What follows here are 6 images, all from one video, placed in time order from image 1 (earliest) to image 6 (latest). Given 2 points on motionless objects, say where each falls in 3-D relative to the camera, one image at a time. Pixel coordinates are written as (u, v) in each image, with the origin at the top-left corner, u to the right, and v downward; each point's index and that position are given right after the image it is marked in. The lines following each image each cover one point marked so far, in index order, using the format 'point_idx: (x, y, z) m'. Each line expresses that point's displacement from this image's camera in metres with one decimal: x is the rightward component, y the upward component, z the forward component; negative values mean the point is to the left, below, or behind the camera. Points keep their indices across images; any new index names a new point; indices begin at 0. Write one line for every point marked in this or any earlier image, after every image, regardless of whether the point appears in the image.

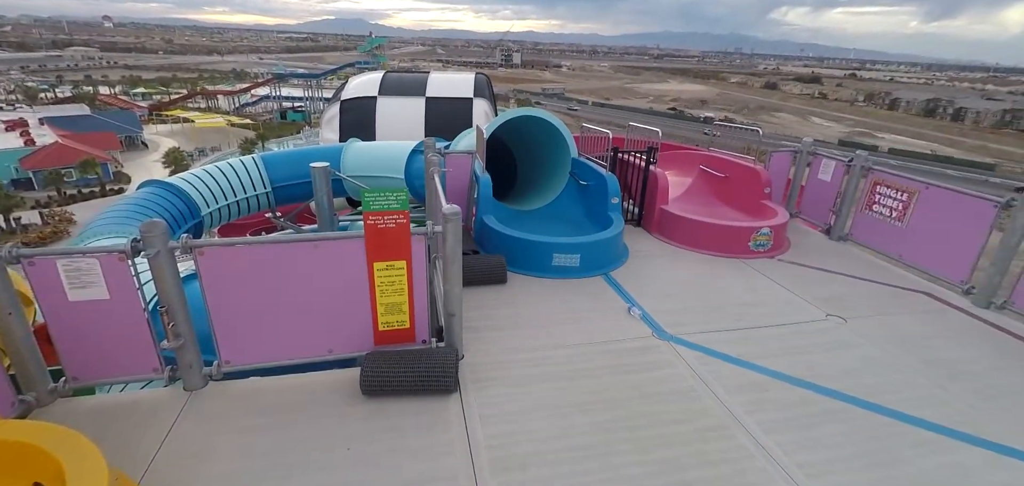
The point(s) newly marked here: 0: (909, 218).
0: (+4.6, +0.3, +5.6) m
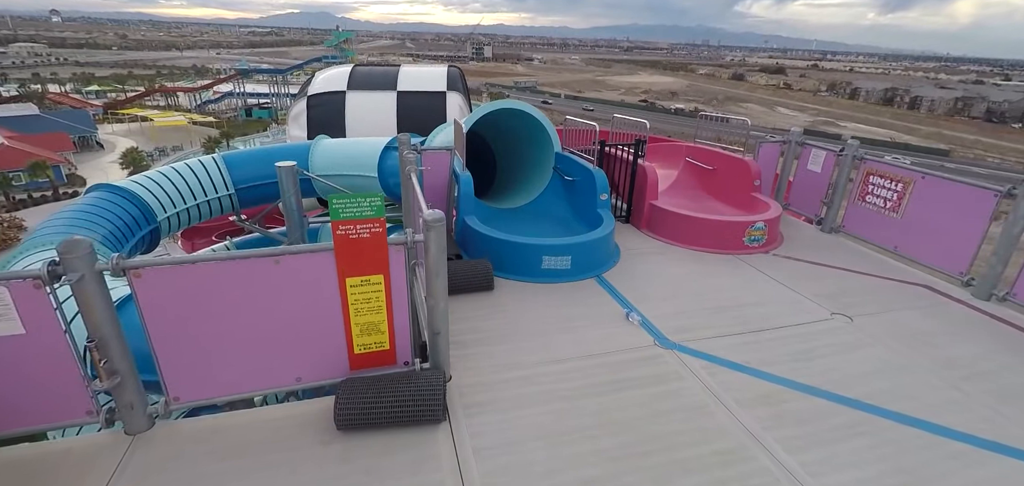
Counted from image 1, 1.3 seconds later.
0: (+4.4, +0.4, +5.4) m
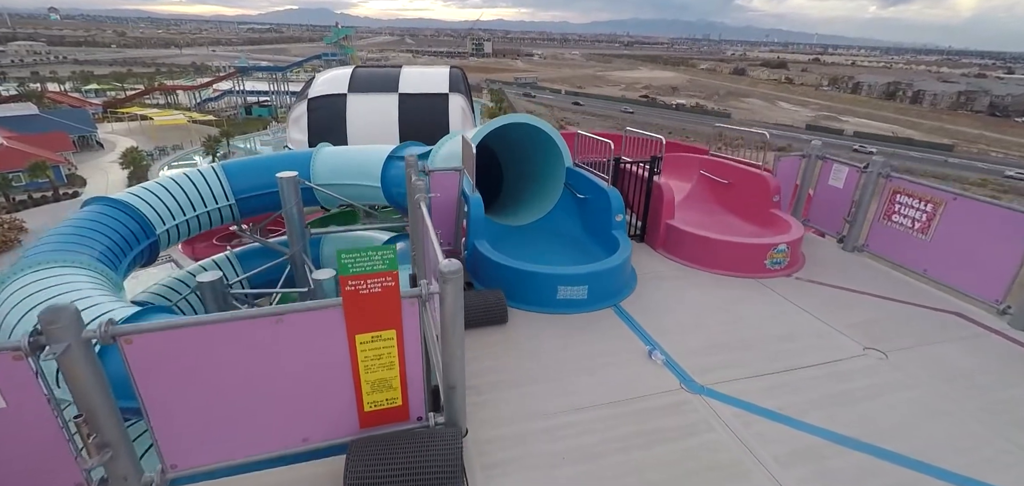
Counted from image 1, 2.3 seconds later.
0: (+4.5, +0.1, +5.2) m
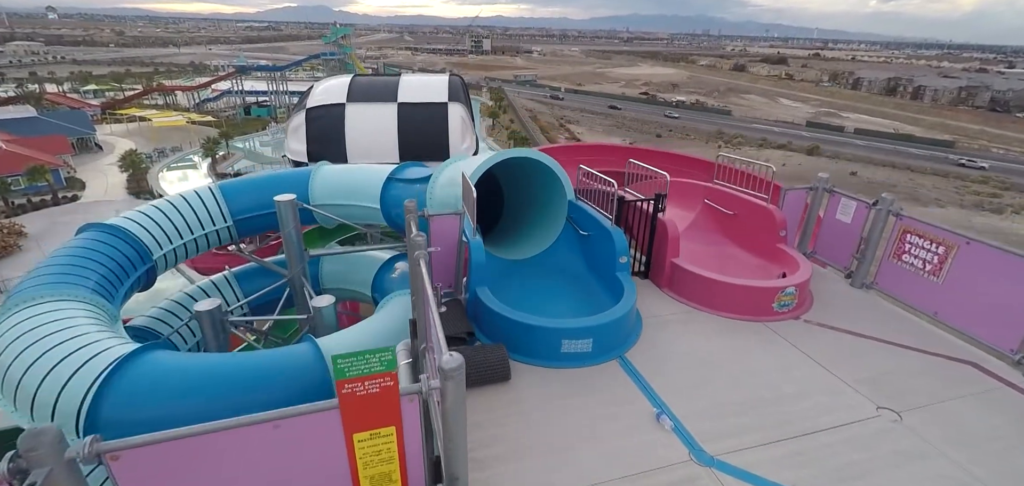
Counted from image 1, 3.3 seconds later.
0: (+4.6, -0.3, +5.1) m
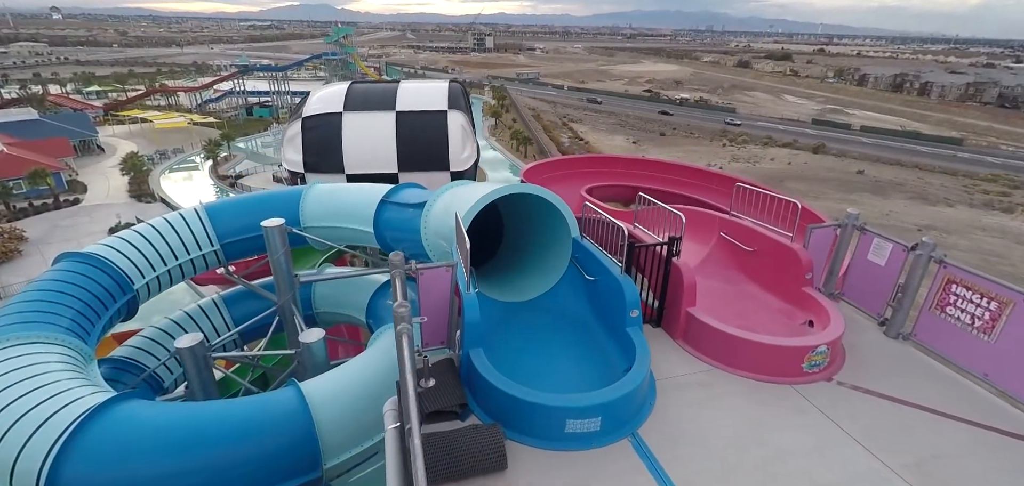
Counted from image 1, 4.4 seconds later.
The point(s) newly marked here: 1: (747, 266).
0: (+4.5, -0.8, +4.5) m
1: (+3.1, -0.3, +6.5) m
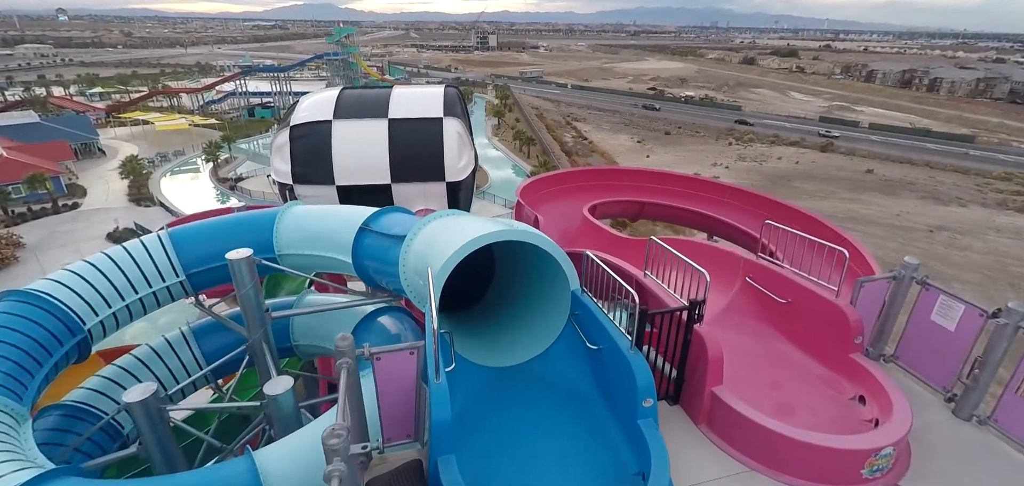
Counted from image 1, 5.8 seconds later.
0: (+4.4, -1.4, +3.5) m
1: (+3.0, -0.9, +5.5) m
